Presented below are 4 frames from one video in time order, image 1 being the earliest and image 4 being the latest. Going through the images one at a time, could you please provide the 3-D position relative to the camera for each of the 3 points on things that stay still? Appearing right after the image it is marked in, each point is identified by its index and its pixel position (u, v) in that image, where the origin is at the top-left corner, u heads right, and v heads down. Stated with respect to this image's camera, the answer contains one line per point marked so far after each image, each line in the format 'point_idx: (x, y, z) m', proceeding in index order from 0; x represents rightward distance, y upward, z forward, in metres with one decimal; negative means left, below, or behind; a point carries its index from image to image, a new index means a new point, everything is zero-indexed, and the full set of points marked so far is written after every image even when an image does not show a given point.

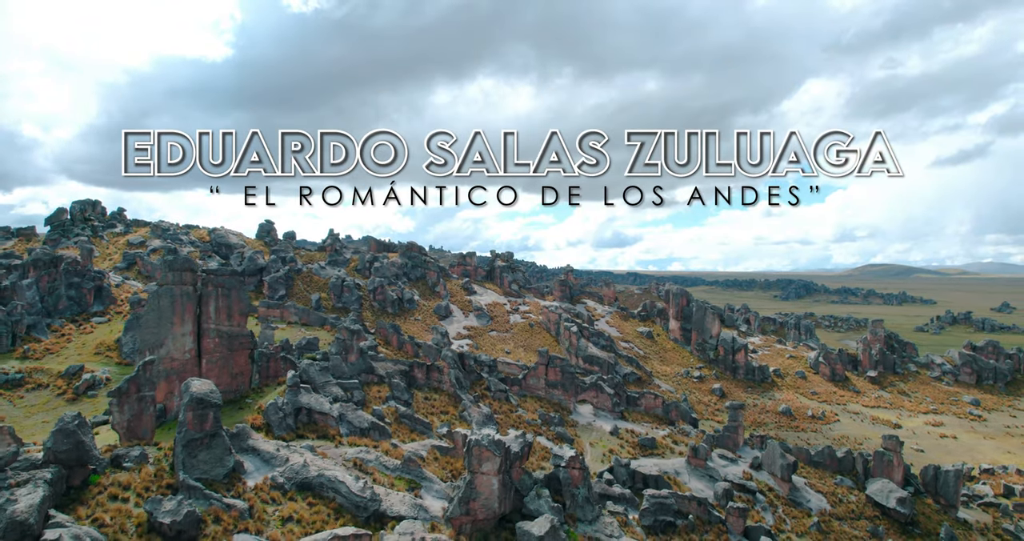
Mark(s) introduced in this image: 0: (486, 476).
0: (-1.0, -7.9, +19.4) m
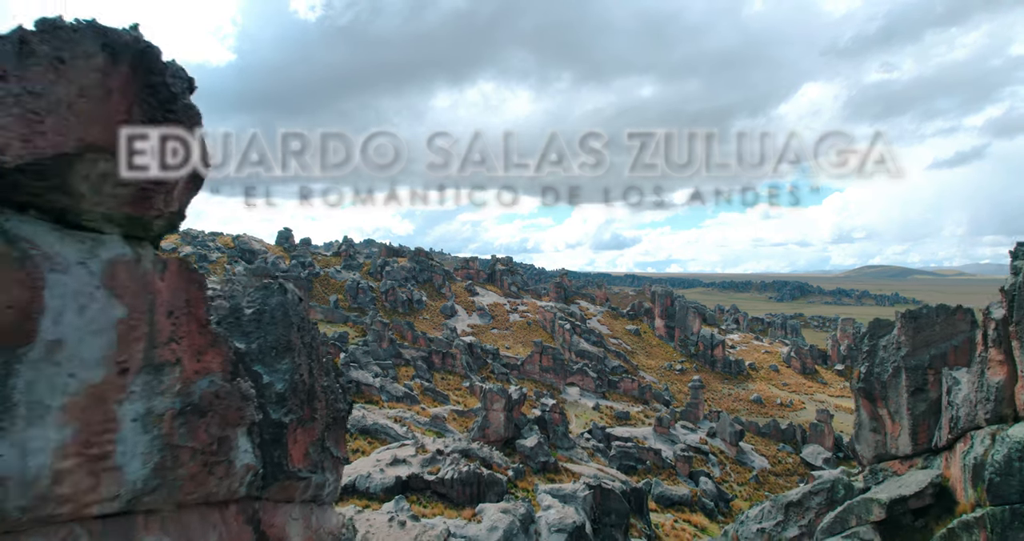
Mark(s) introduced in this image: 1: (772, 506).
0: (-1.0, -8.3, +29.4) m
1: (+7.8, -7.0, +15.0) m
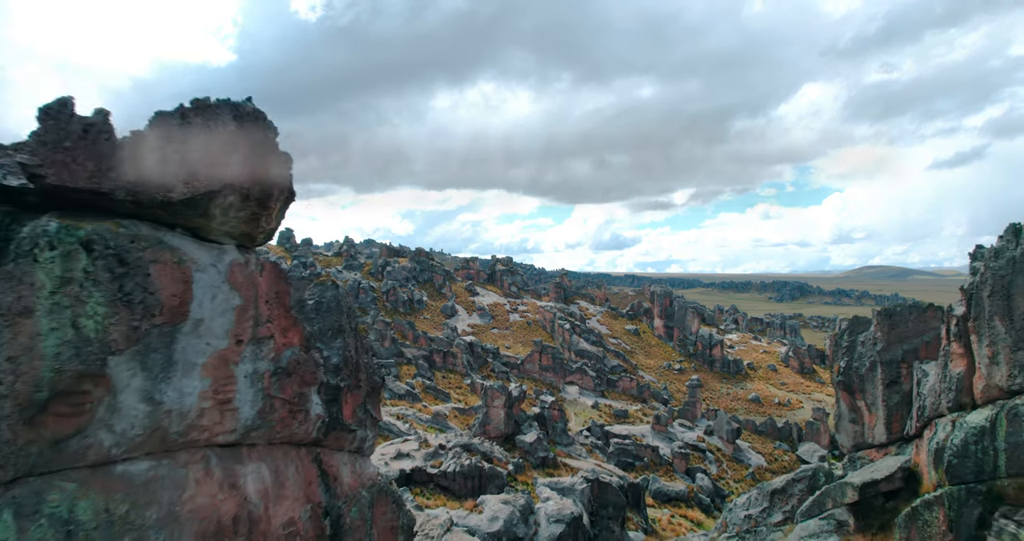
0: (-1.0, -8.3, +30.2) m
1: (+7.8, -7.0, +15.8) m
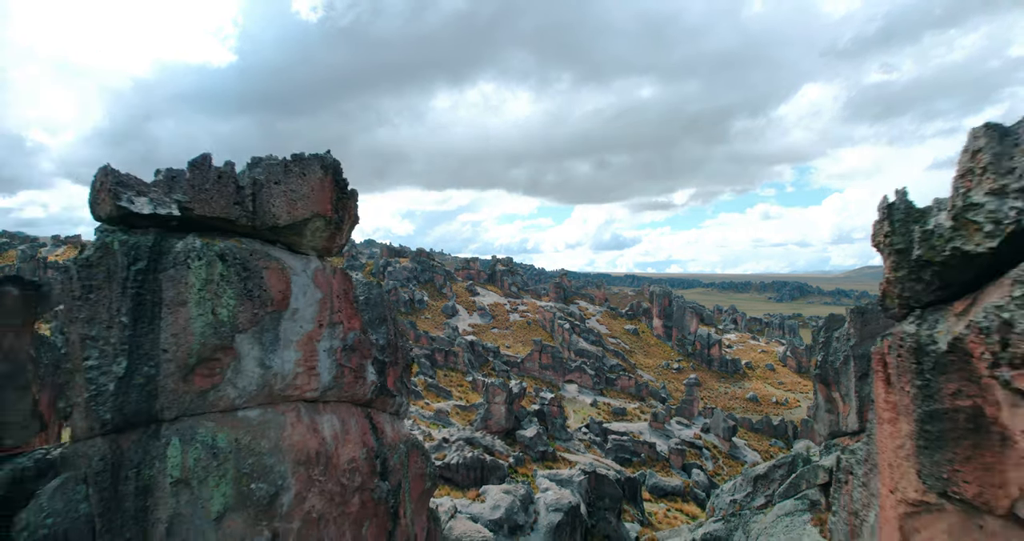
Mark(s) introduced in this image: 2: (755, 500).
0: (-0.9, -8.3, +31.2) m
1: (+7.8, -7.1, +16.8) m
2: (+7.6, -7.2, +15.6) m
